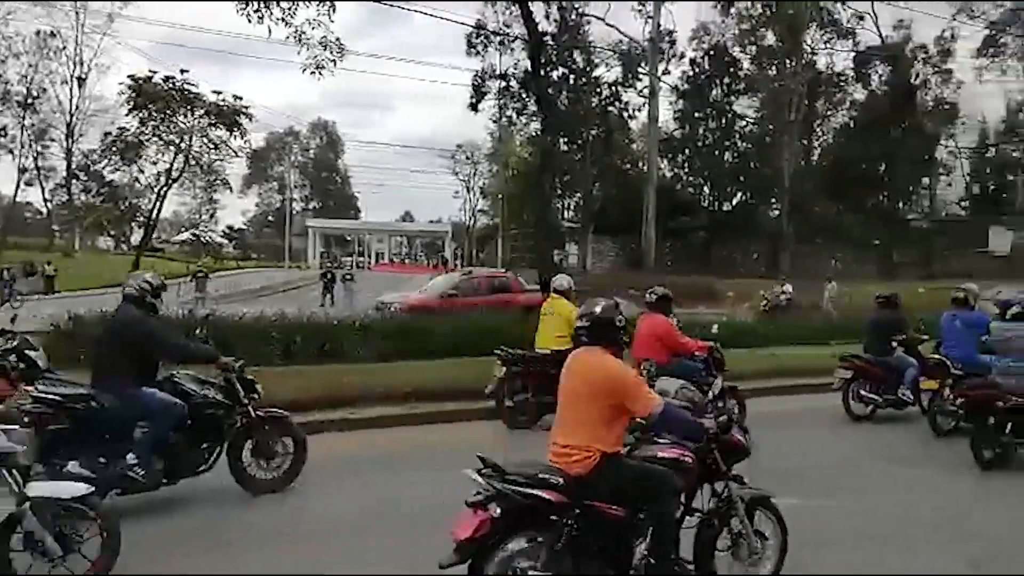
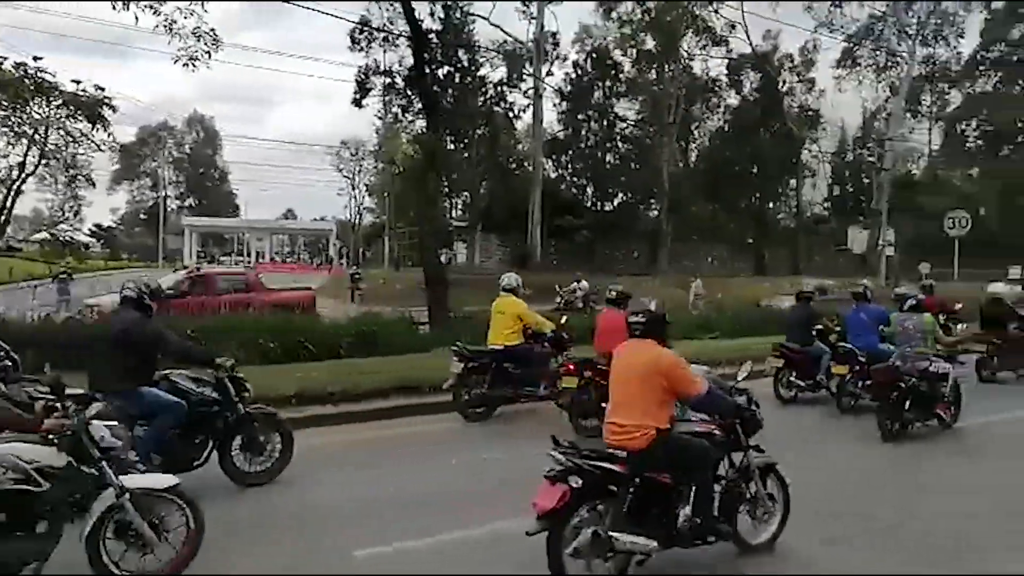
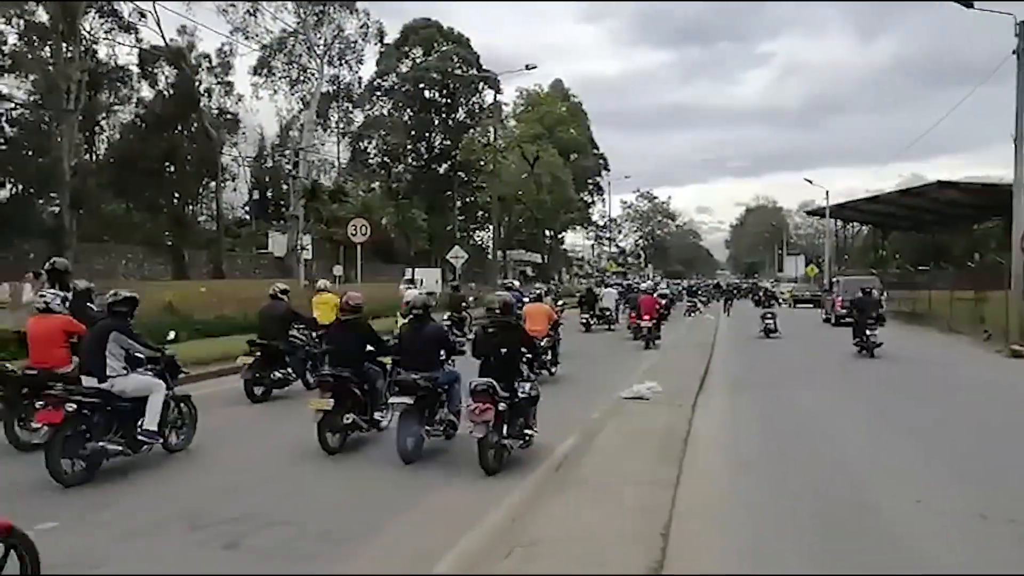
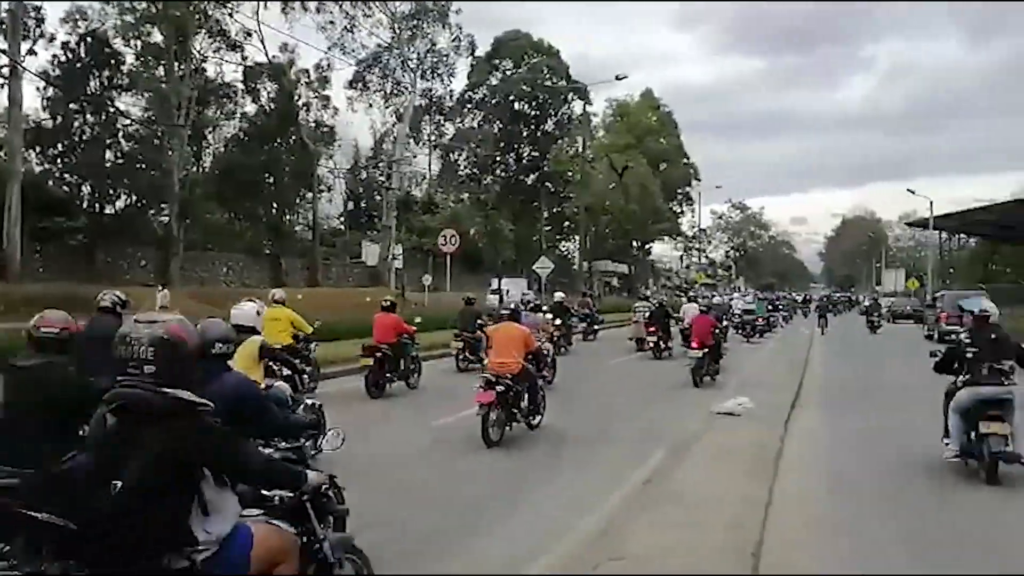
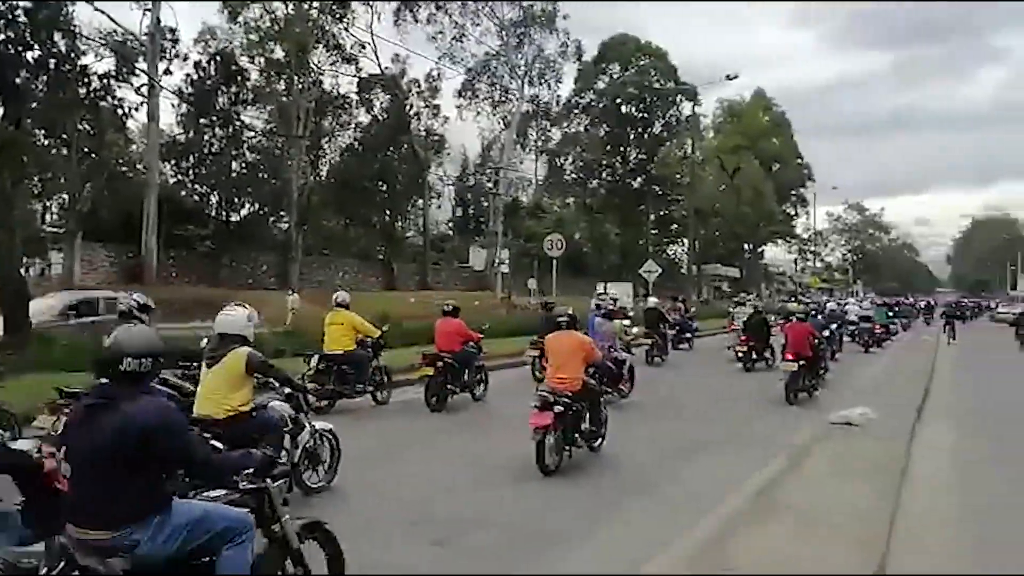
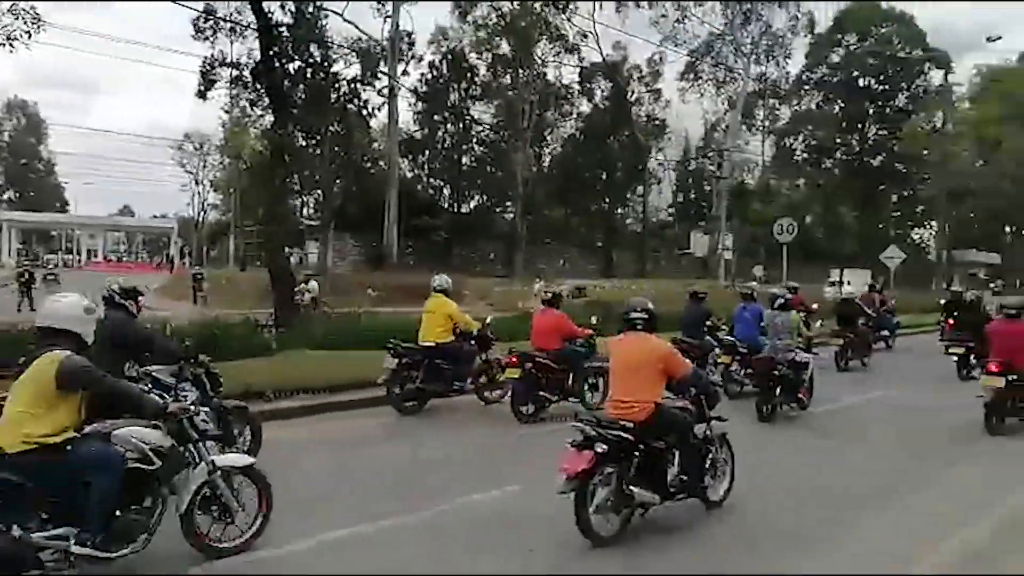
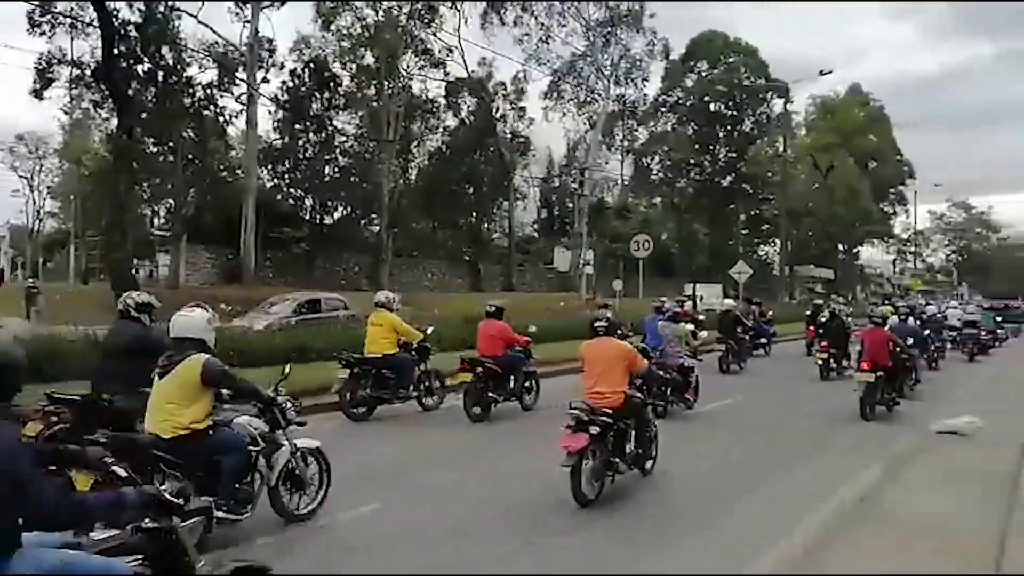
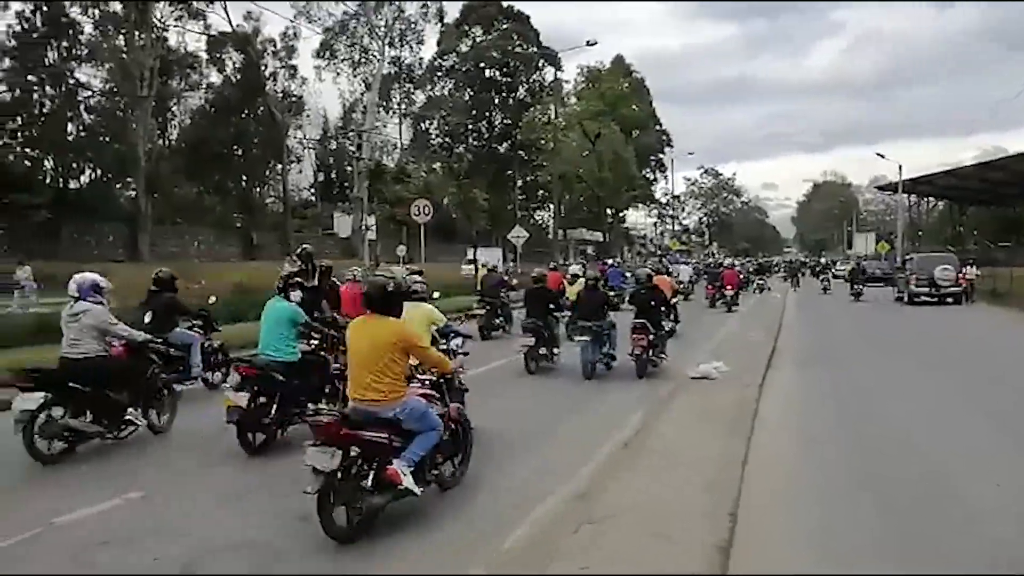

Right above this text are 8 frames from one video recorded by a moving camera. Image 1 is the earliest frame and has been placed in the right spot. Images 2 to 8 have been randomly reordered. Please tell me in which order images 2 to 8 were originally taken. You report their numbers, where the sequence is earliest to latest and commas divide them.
2, 6, 7, 5, 4, 3, 8
